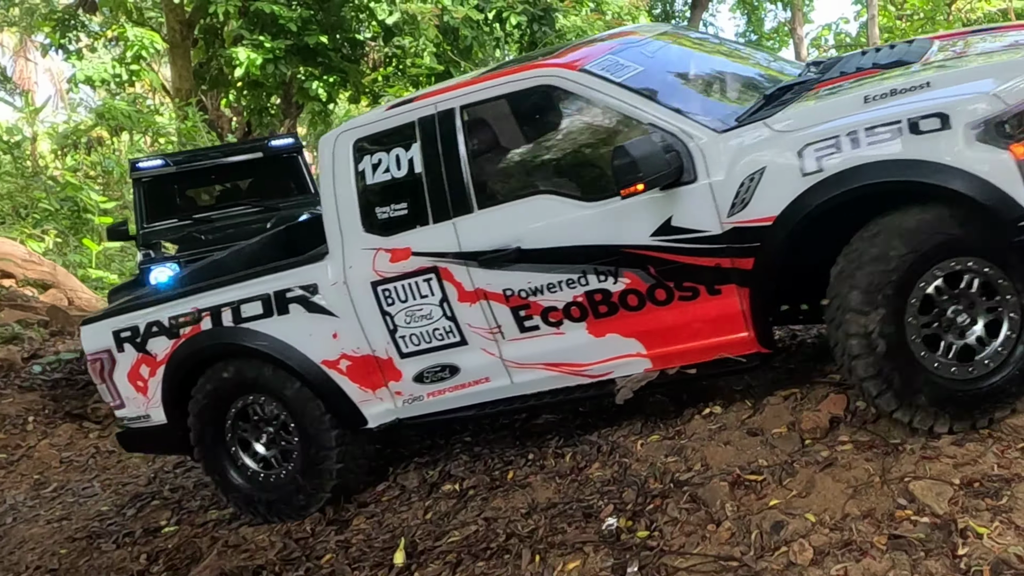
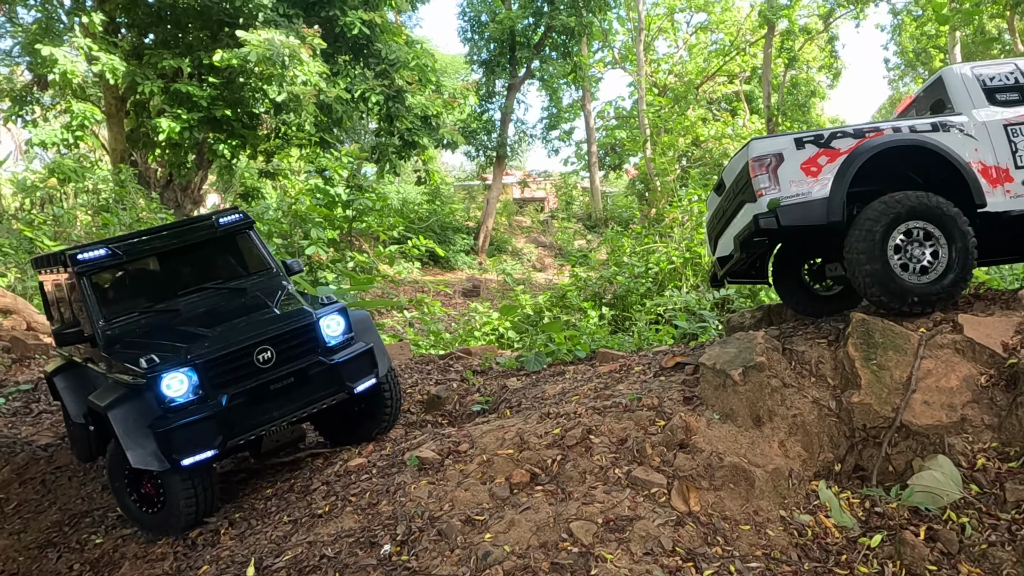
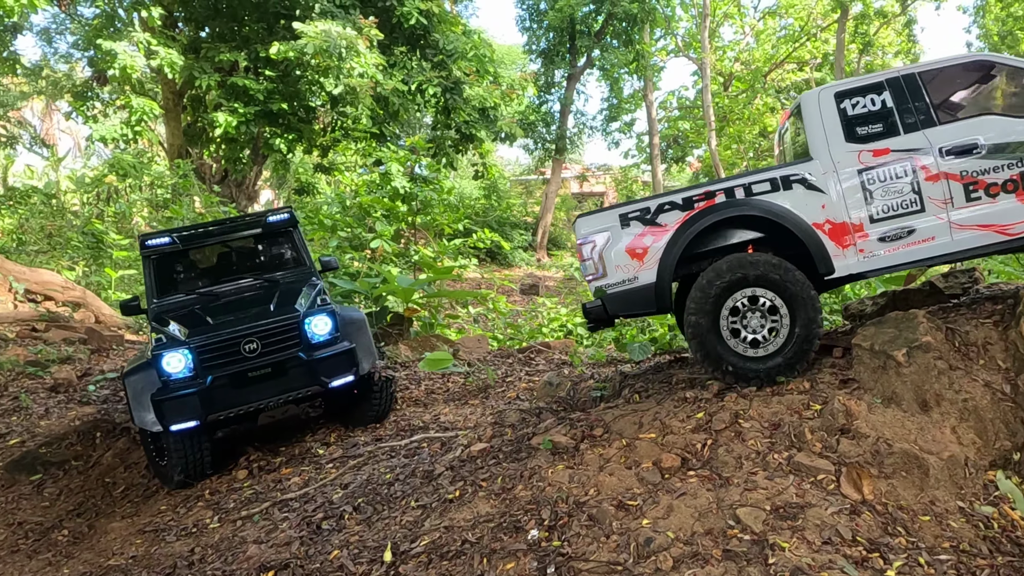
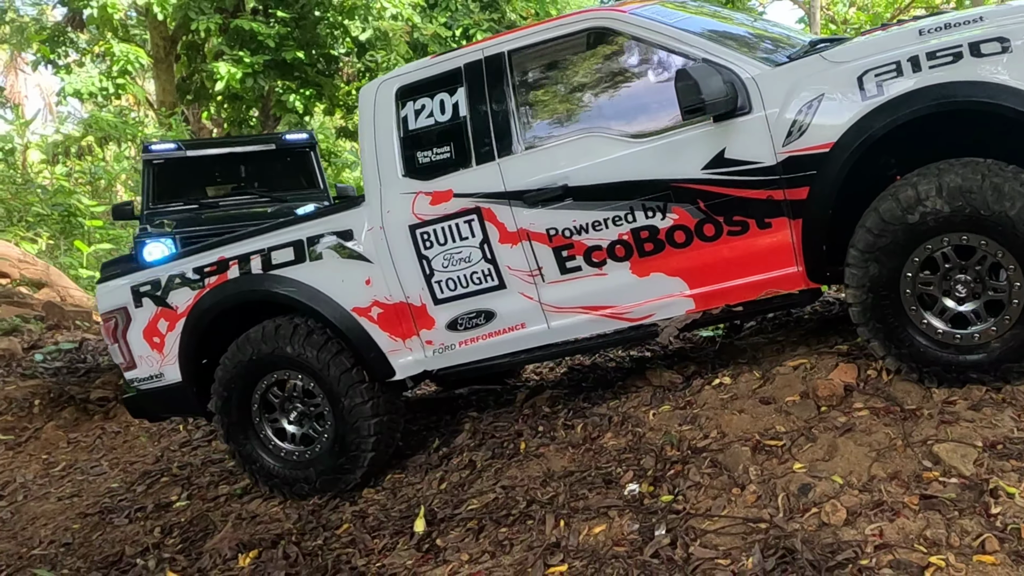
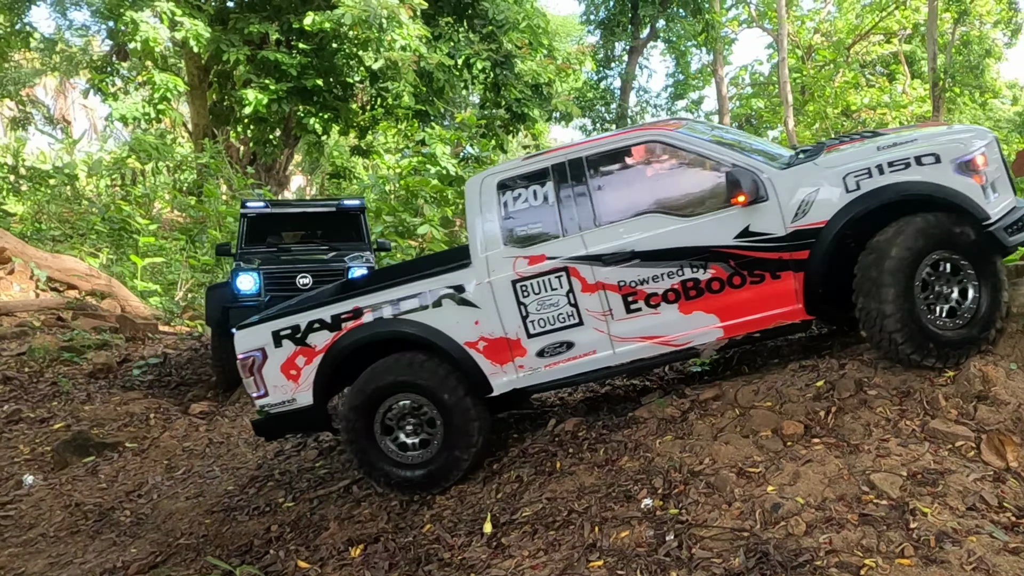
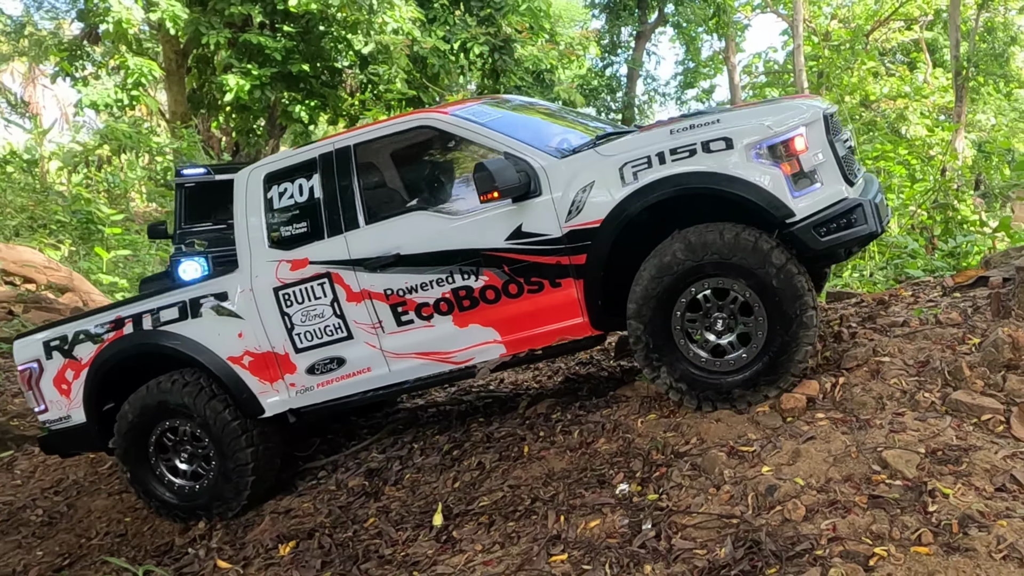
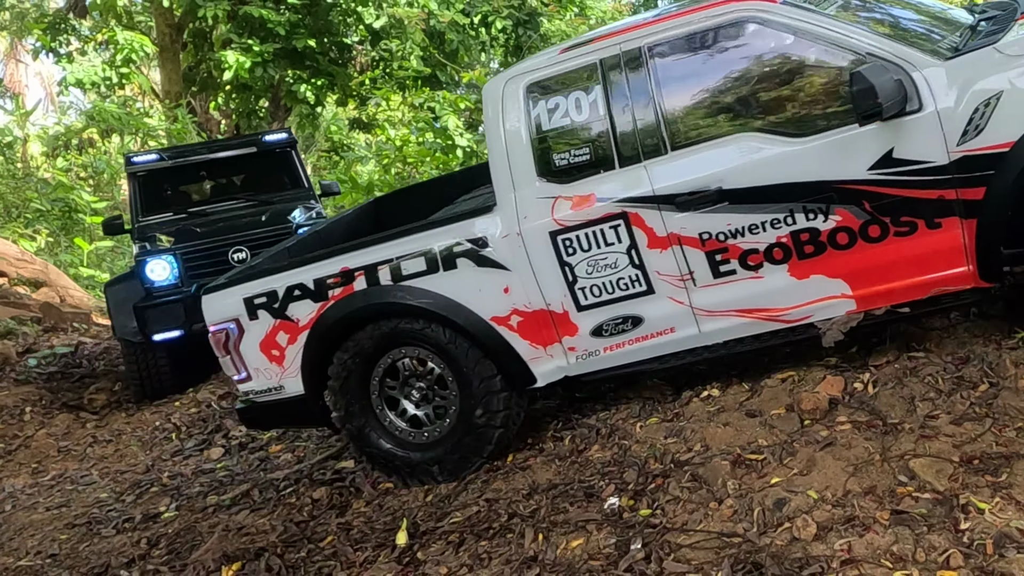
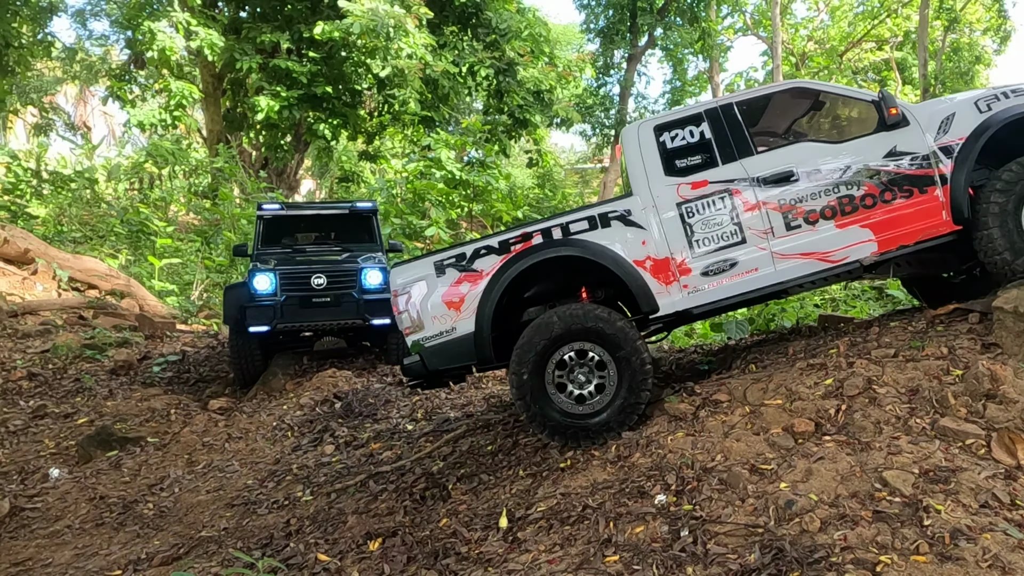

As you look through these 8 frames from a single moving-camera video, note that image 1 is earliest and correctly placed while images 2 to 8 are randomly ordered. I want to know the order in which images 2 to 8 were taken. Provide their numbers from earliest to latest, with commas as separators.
7, 4, 6, 5, 8, 3, 2
